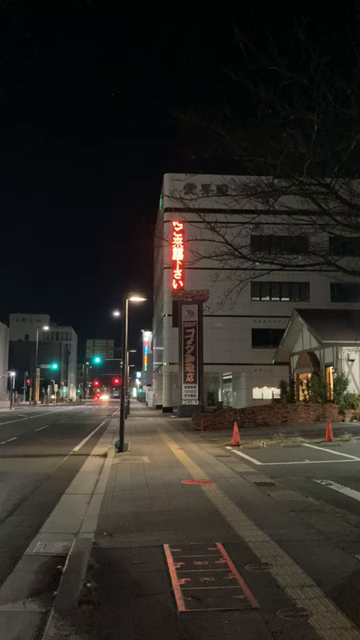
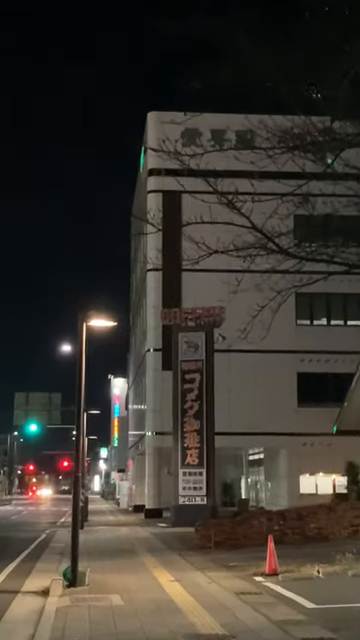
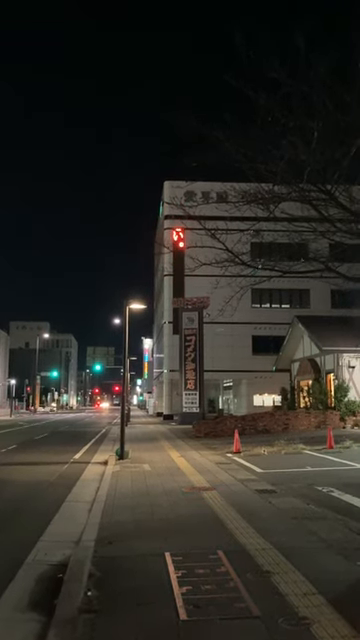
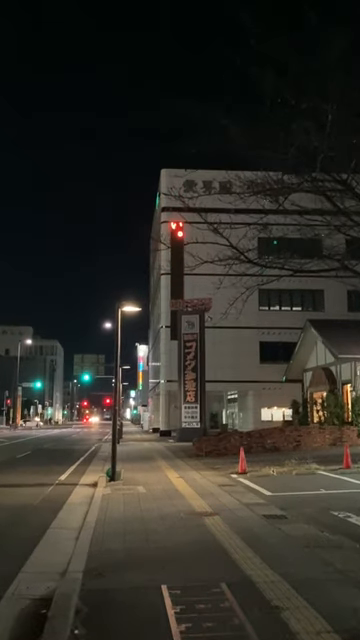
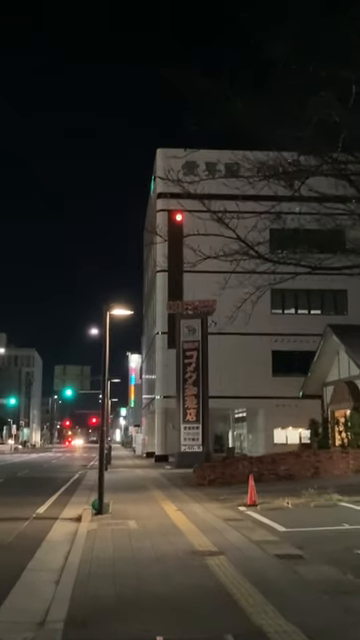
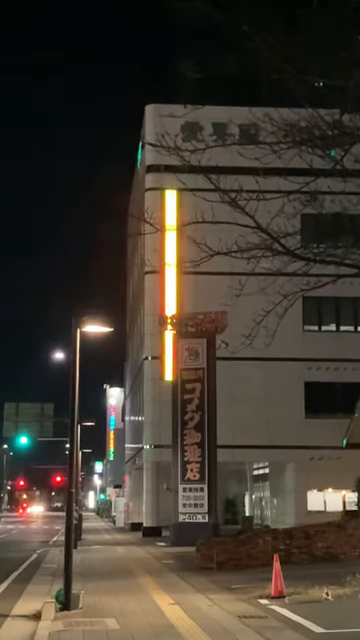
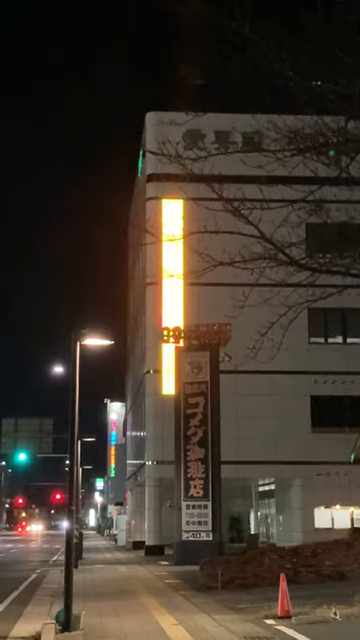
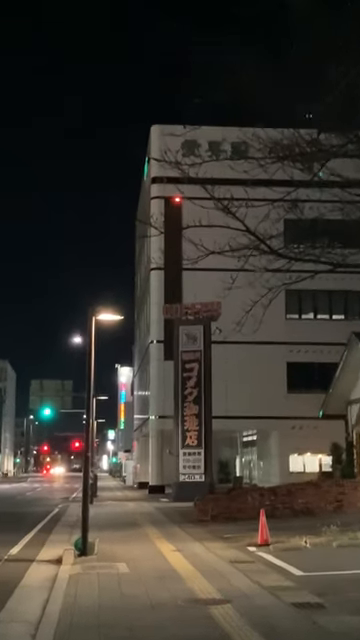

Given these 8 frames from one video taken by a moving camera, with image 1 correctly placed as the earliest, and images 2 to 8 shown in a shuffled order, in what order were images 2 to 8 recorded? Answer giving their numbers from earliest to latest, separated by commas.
3, 4, 5, 8, 2, 6, 7
